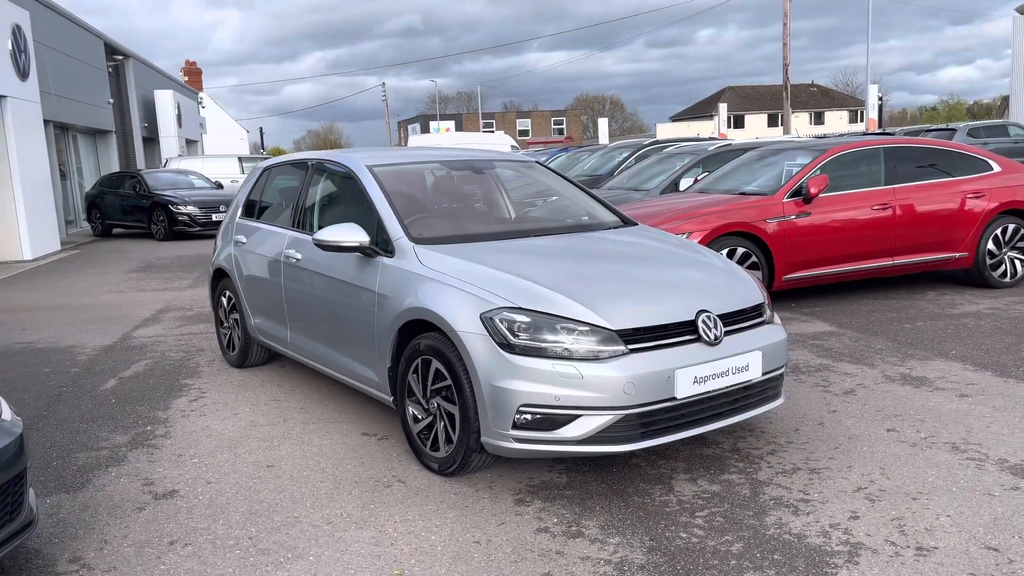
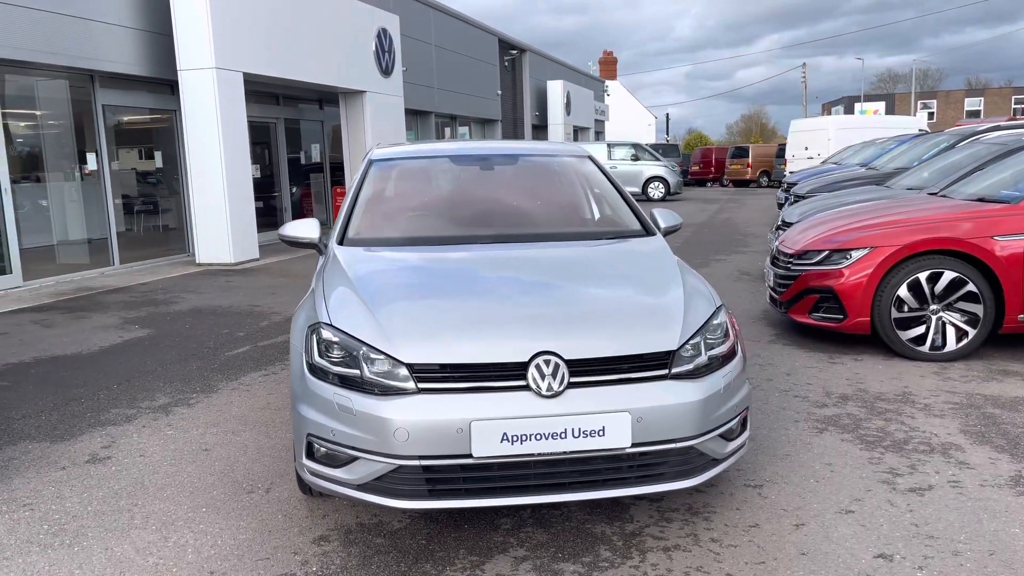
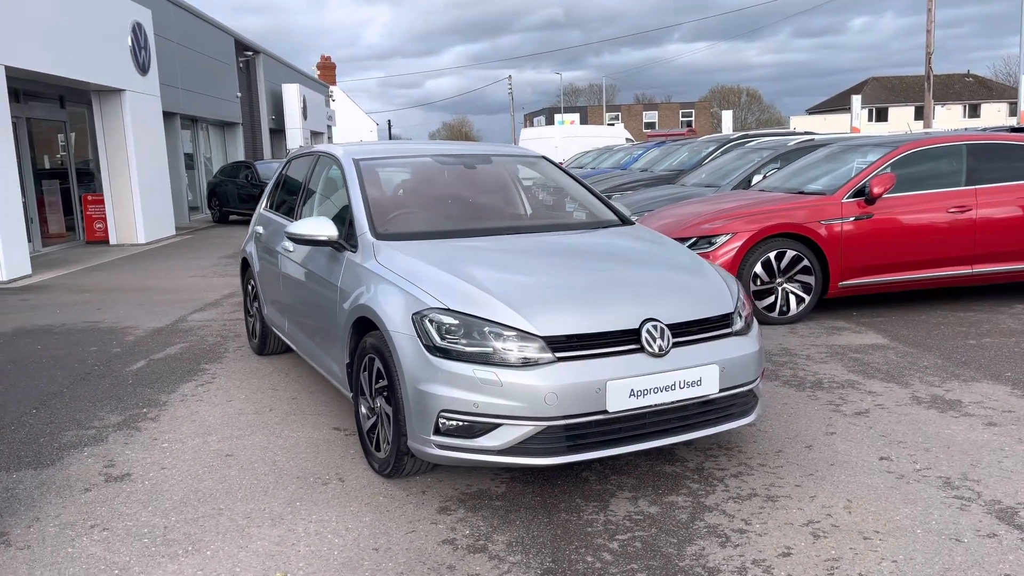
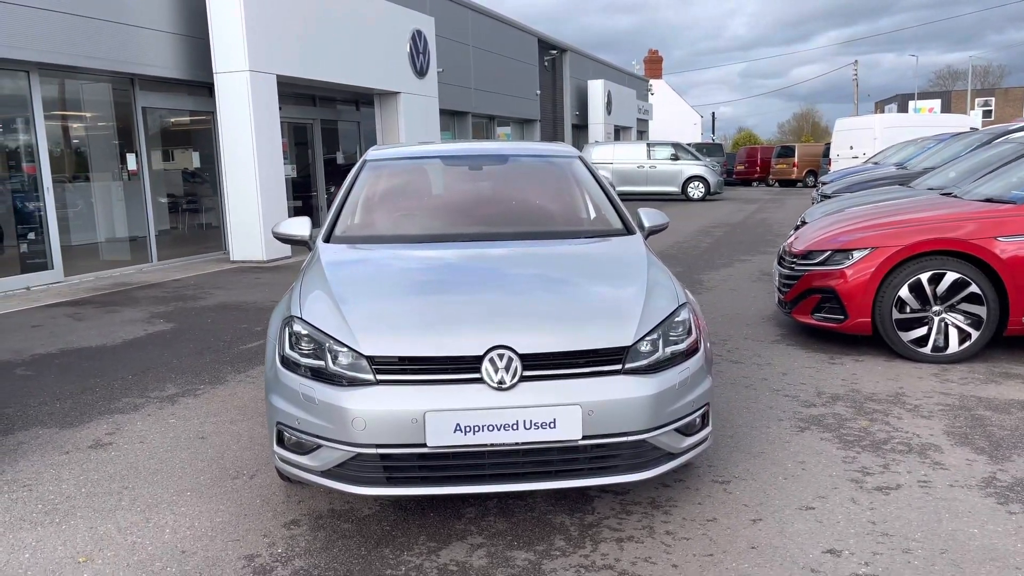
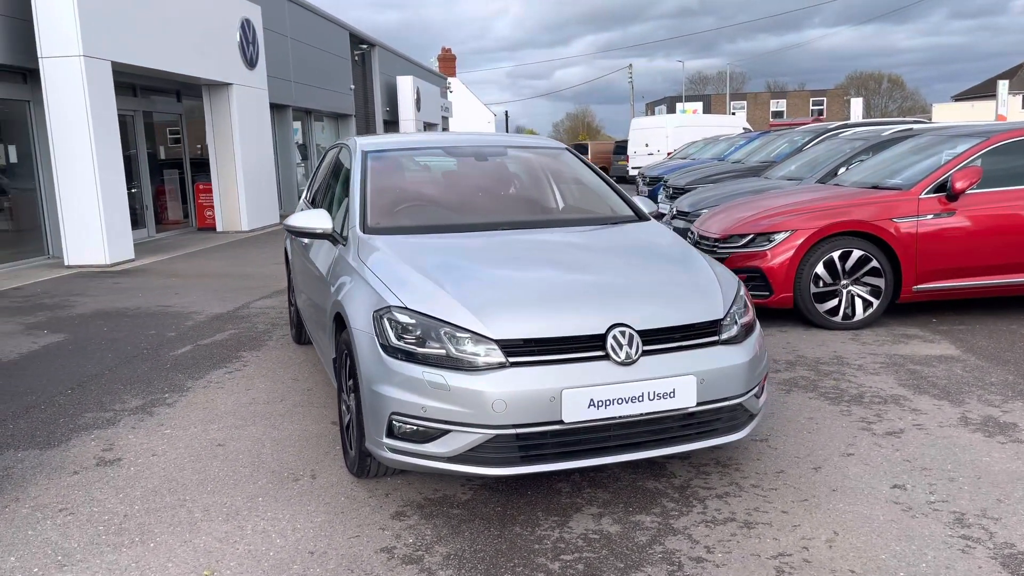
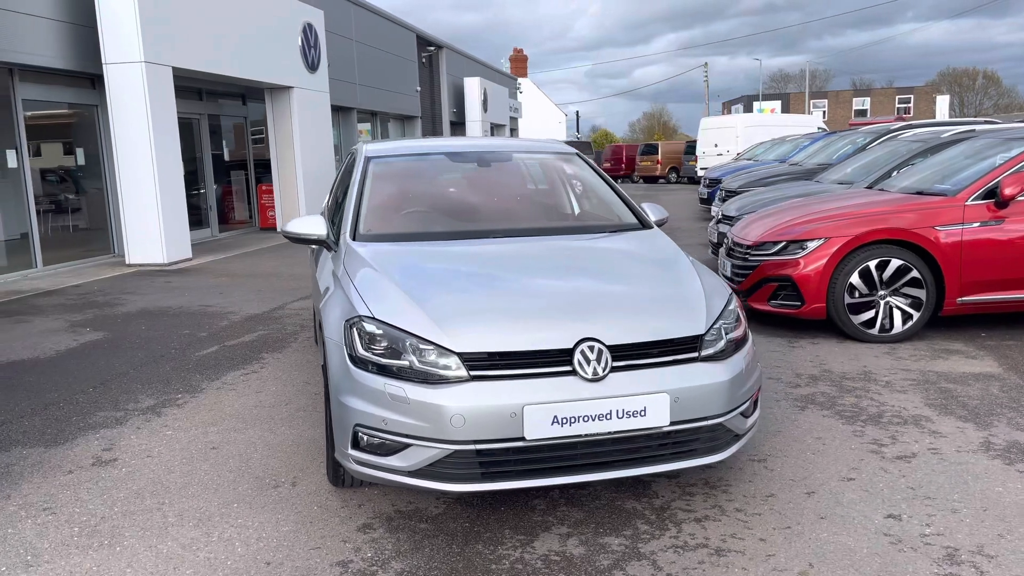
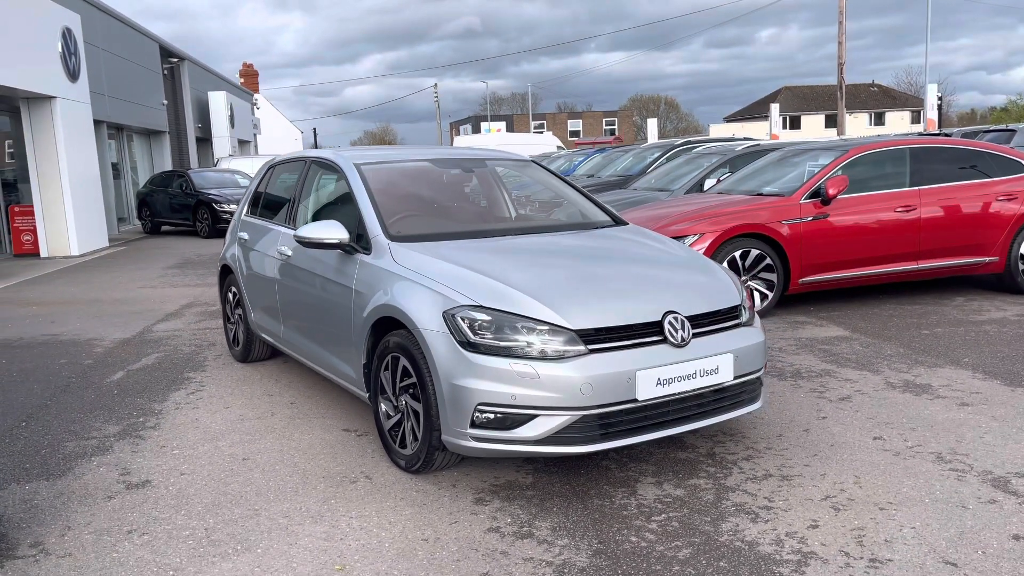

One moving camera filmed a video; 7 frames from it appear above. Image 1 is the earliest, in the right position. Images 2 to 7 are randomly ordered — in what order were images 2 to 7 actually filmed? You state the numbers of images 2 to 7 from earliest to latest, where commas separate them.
7, 3, 5, 6, 2, 4
